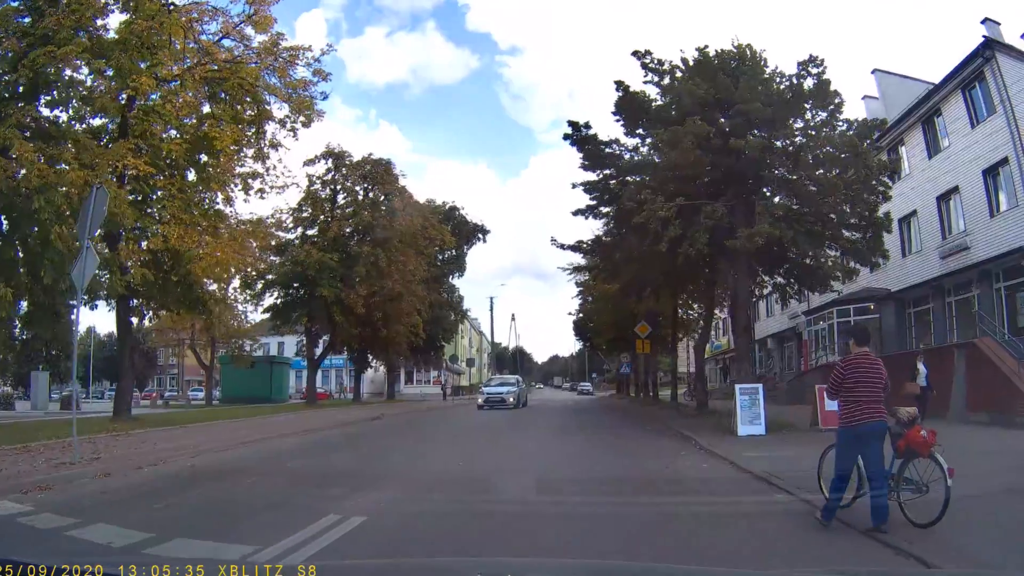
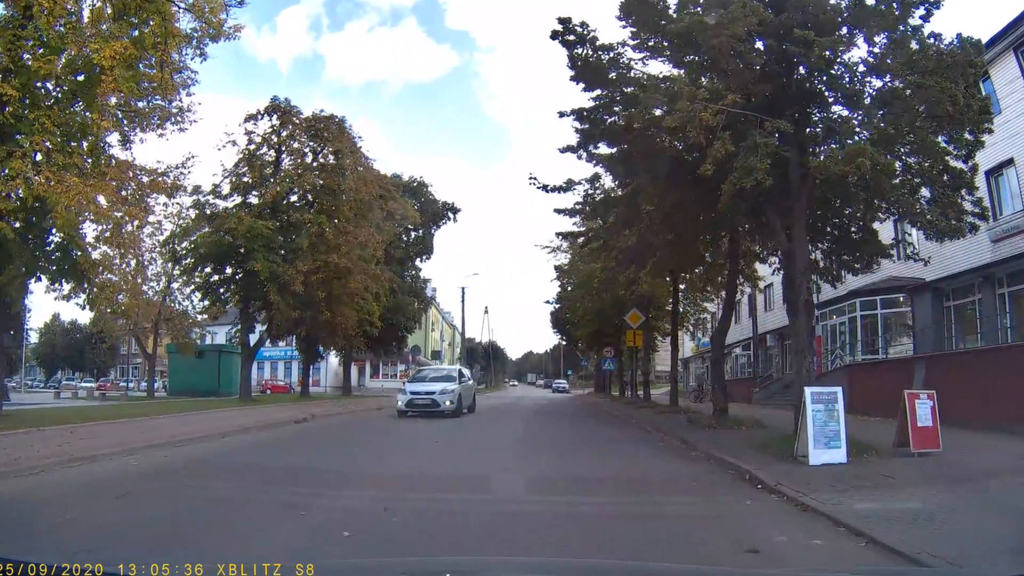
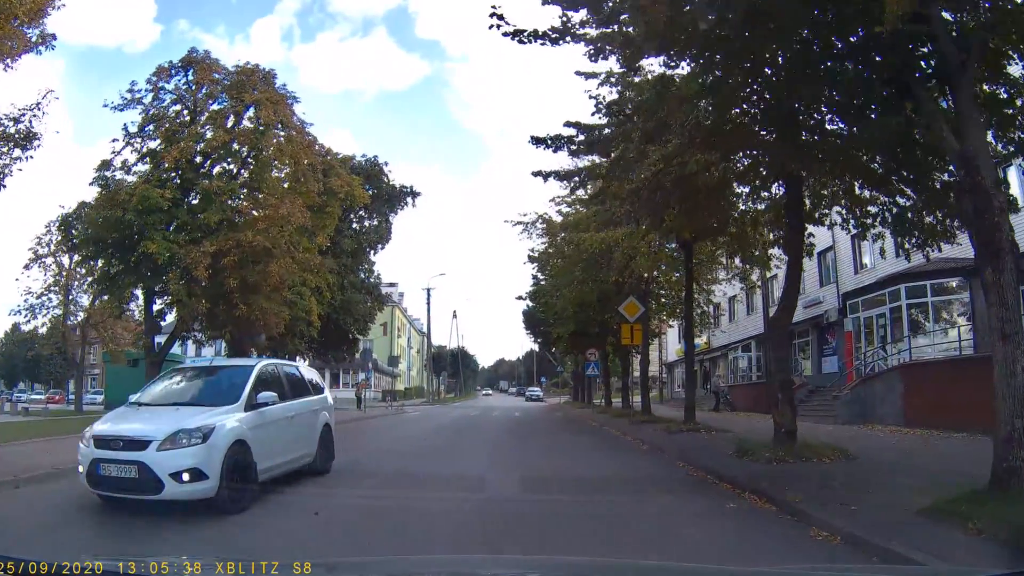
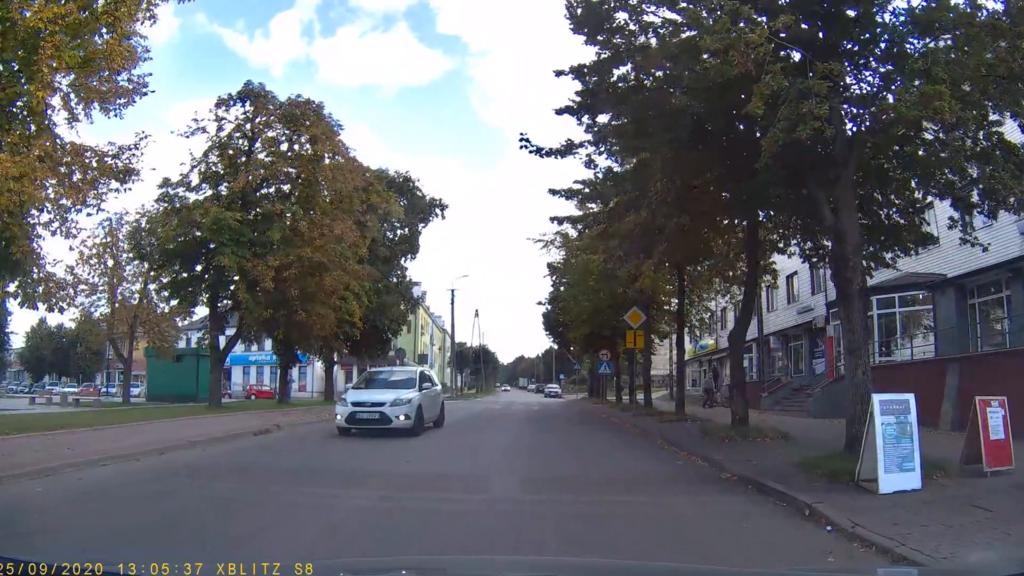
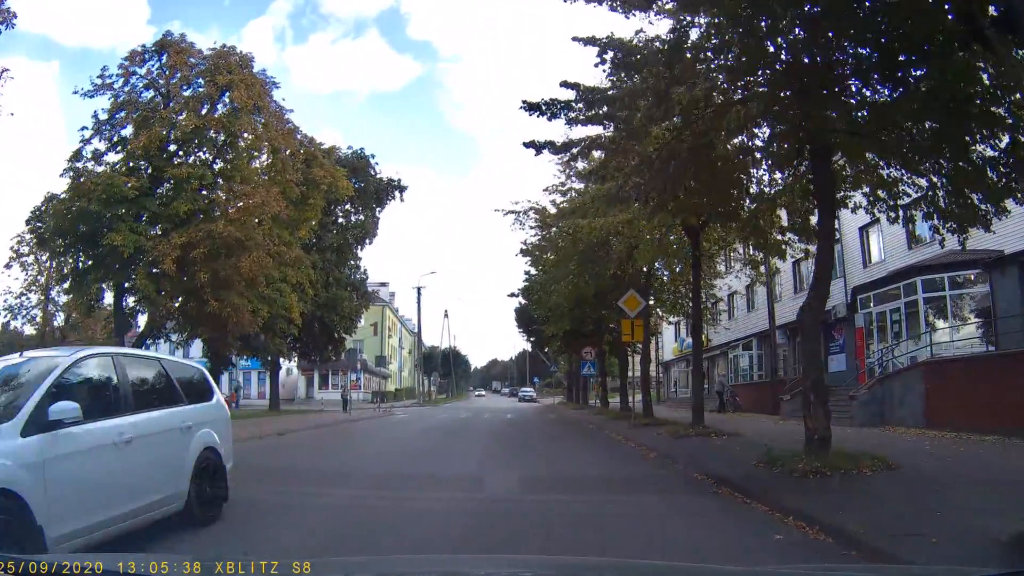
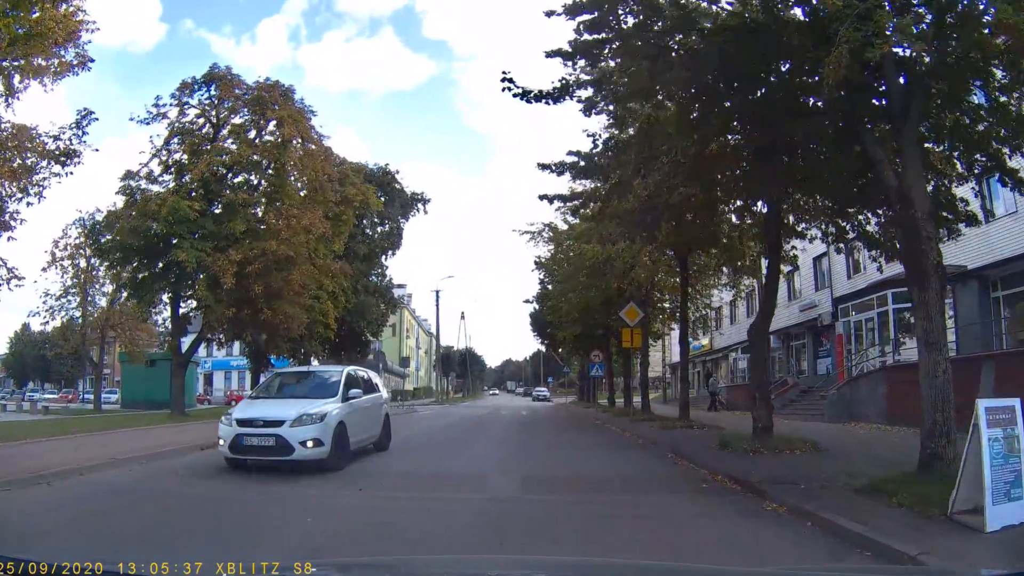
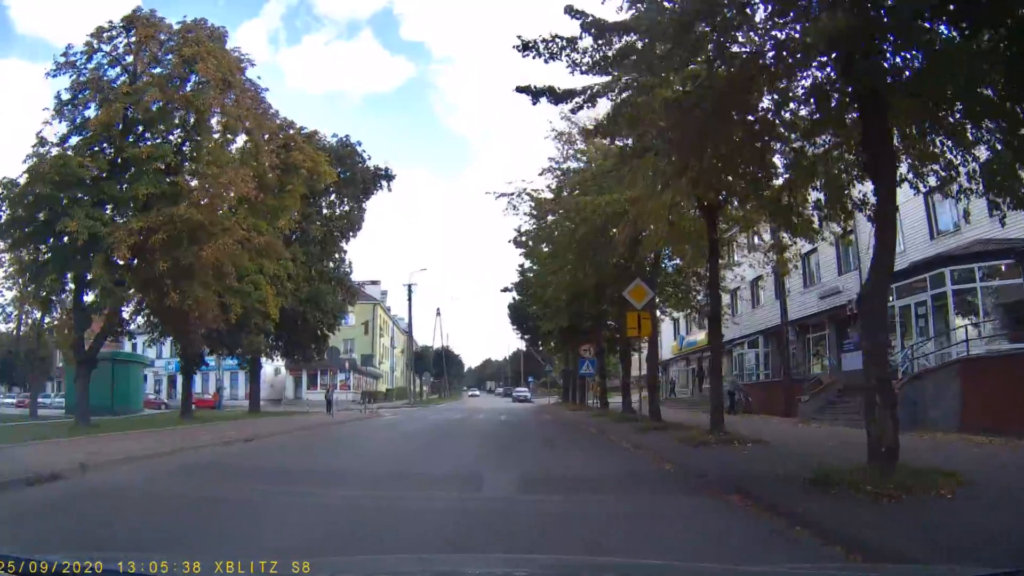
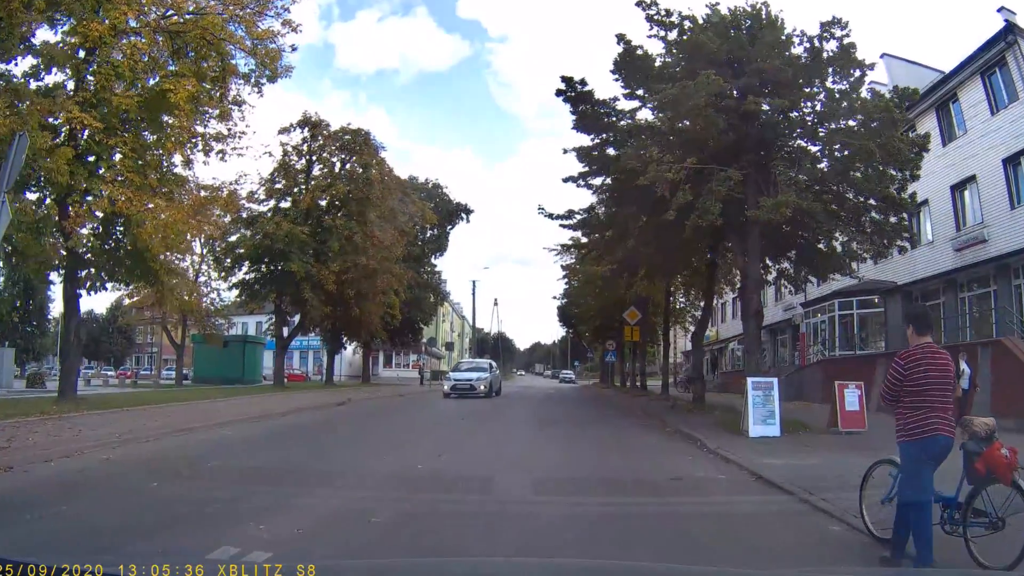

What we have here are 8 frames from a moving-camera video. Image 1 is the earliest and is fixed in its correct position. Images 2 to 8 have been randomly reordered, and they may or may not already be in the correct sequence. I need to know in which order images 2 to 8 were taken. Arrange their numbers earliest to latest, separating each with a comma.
8, 2, 4, 6, 3, 5, 7
